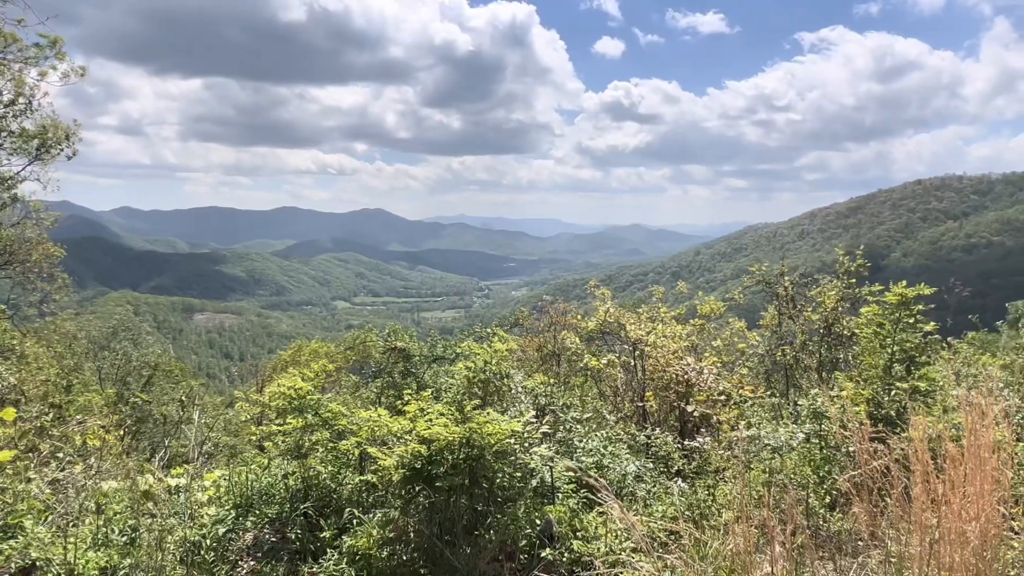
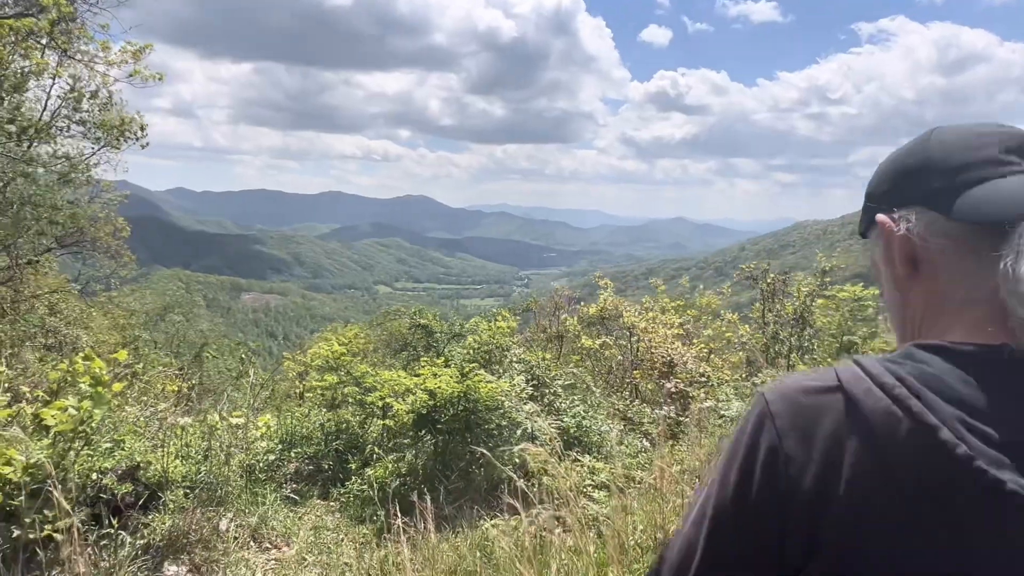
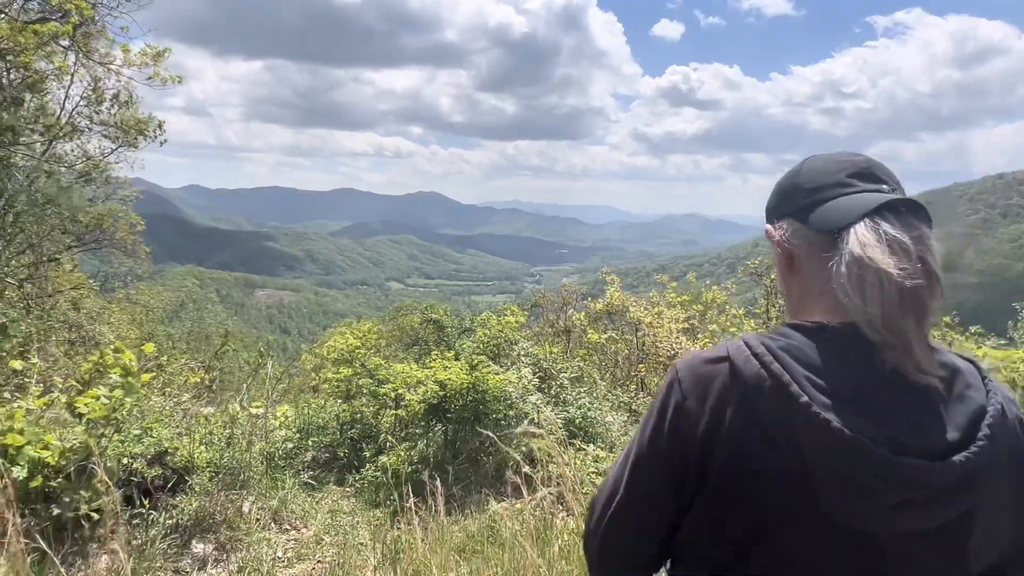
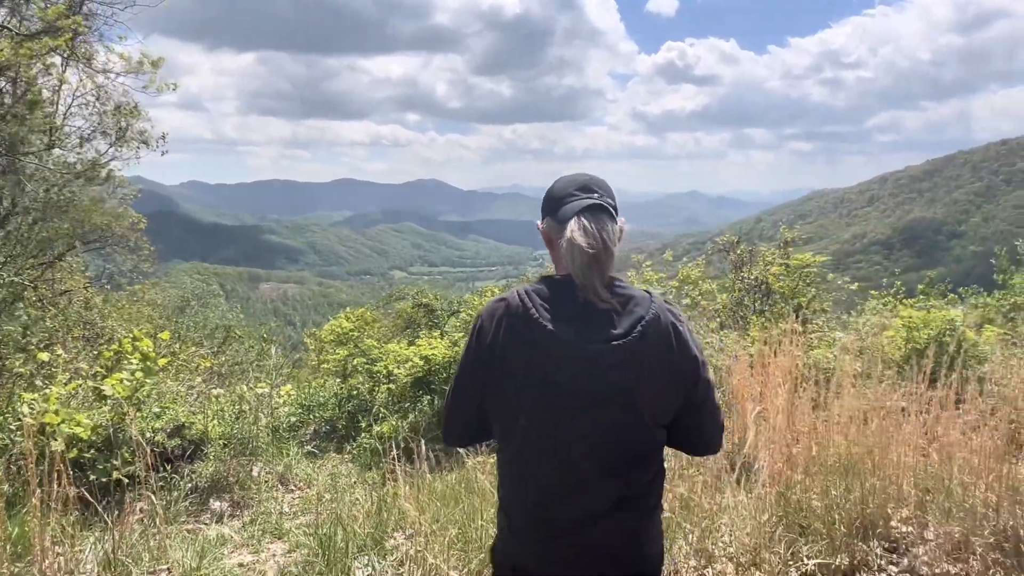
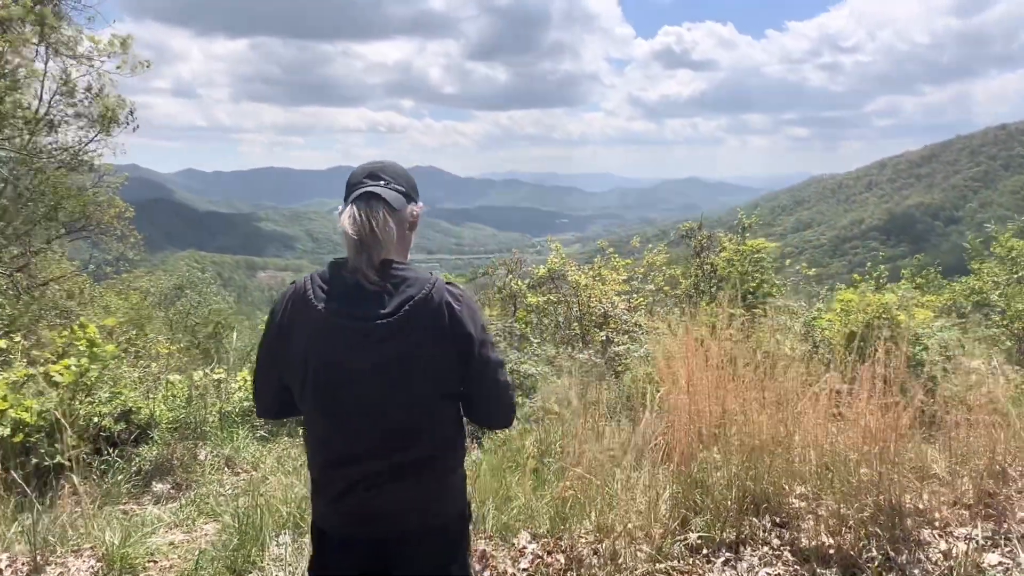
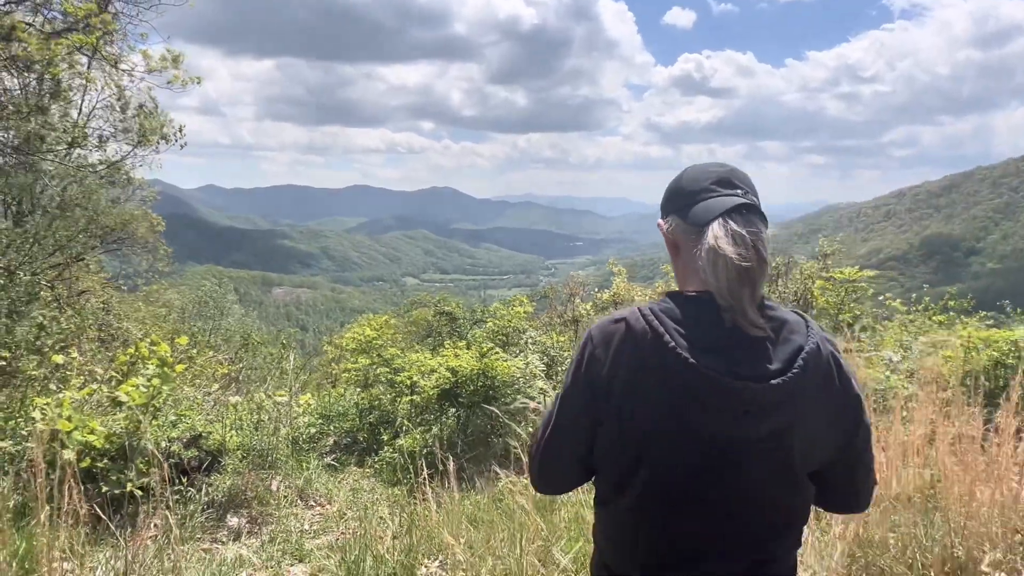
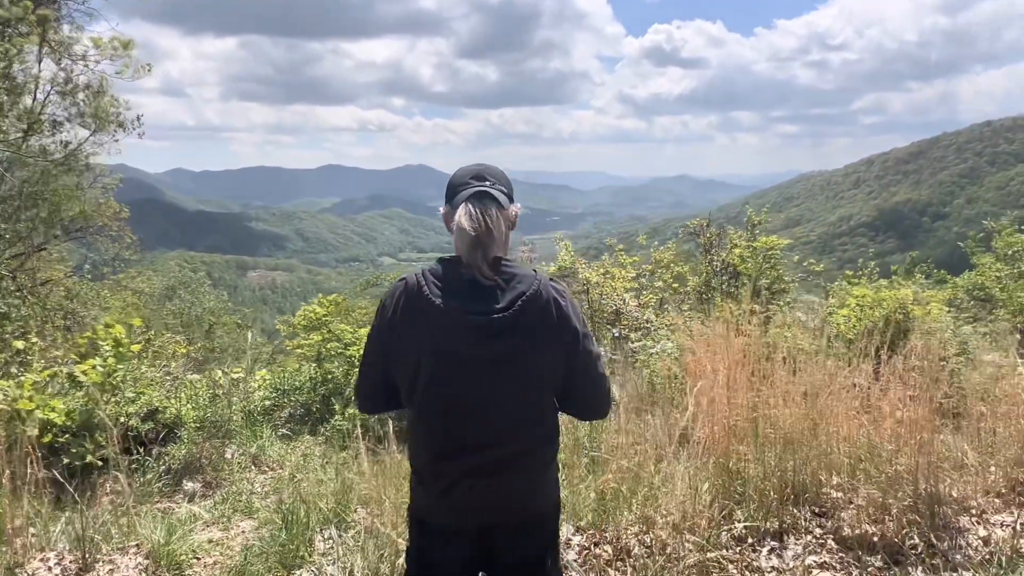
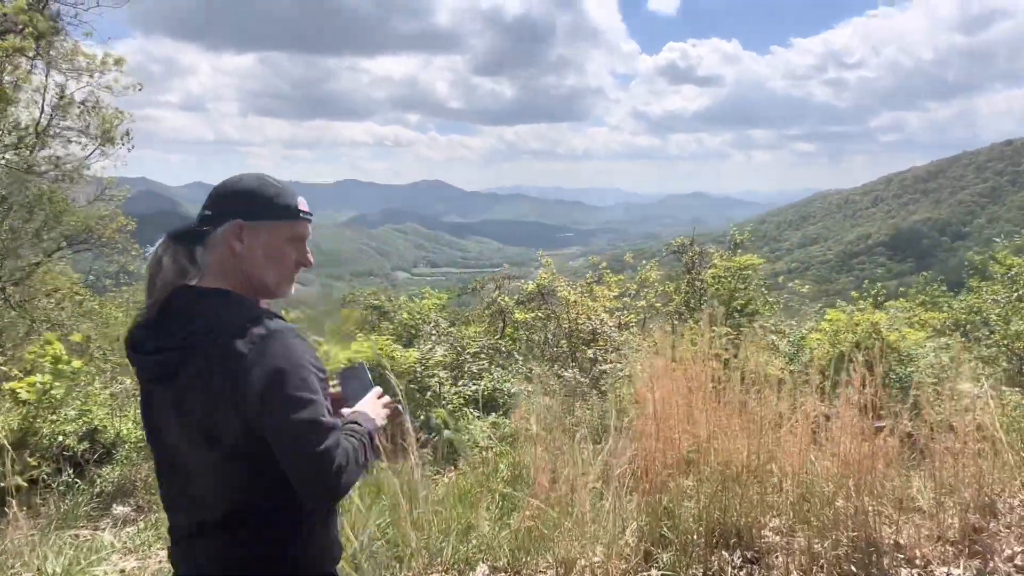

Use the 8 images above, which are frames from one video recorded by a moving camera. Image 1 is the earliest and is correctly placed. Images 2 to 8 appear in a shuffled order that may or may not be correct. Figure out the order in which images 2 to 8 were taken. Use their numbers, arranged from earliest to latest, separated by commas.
2, 3, 6, 4, 7, 5, 8
